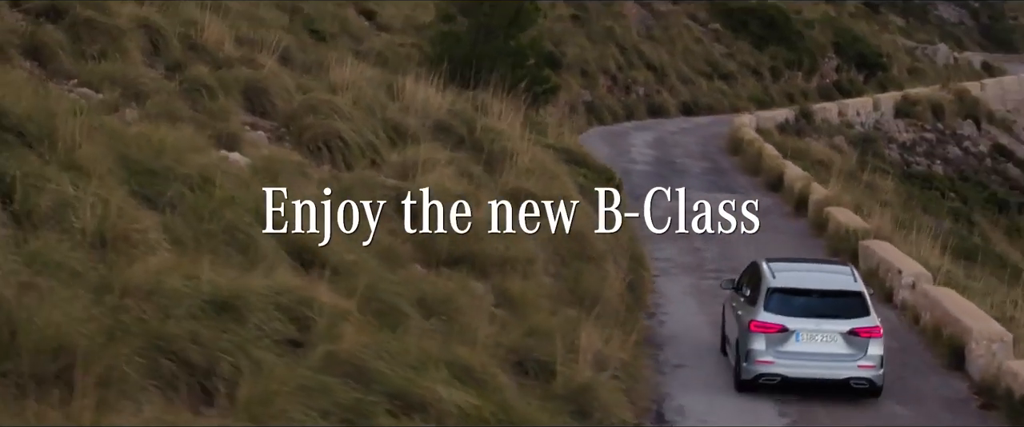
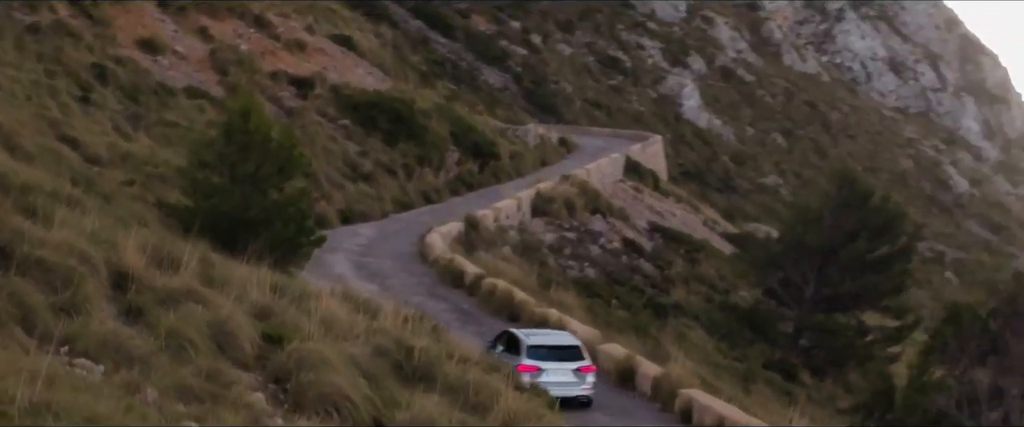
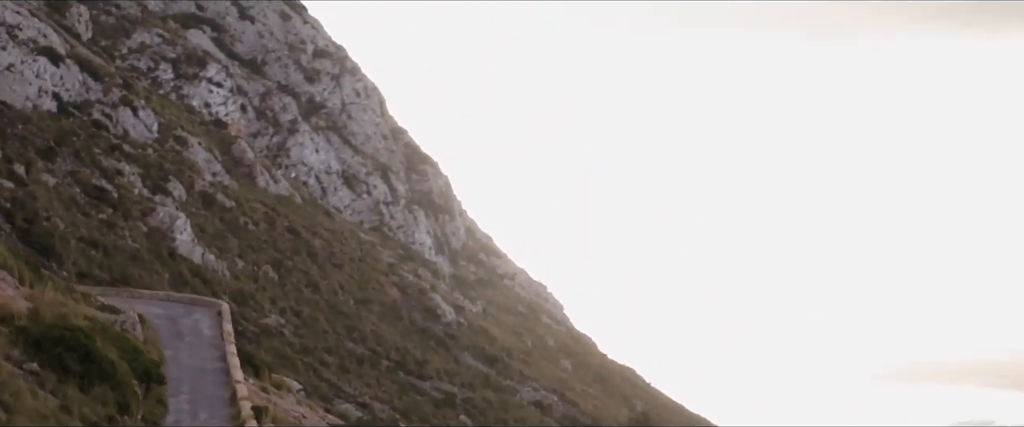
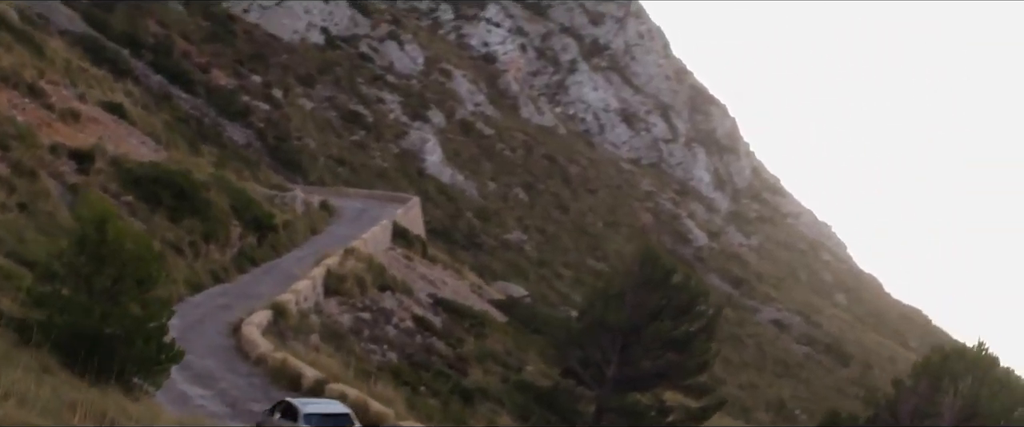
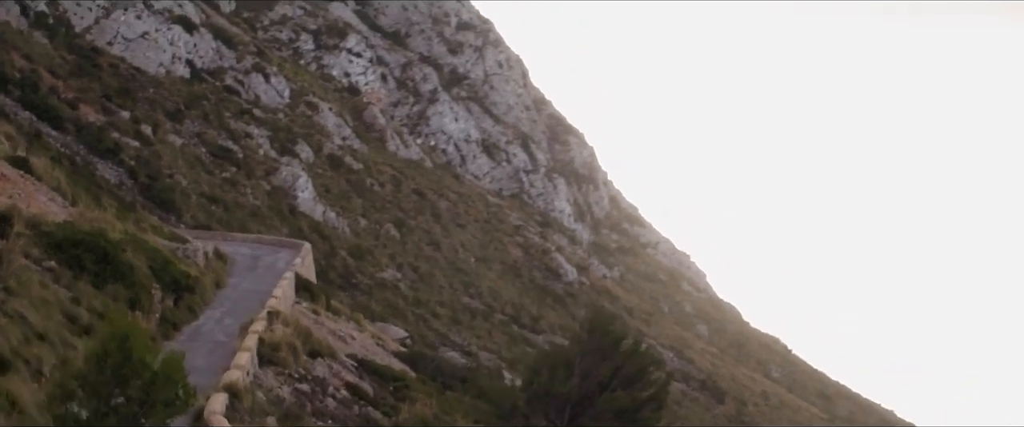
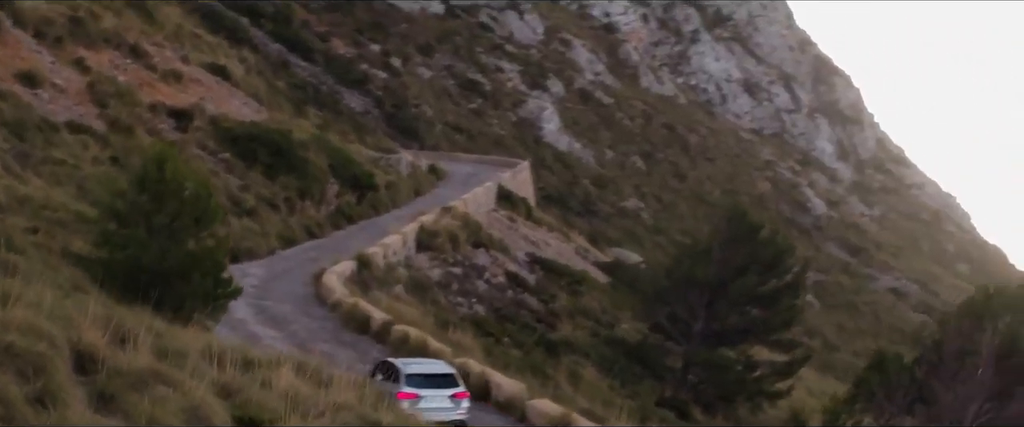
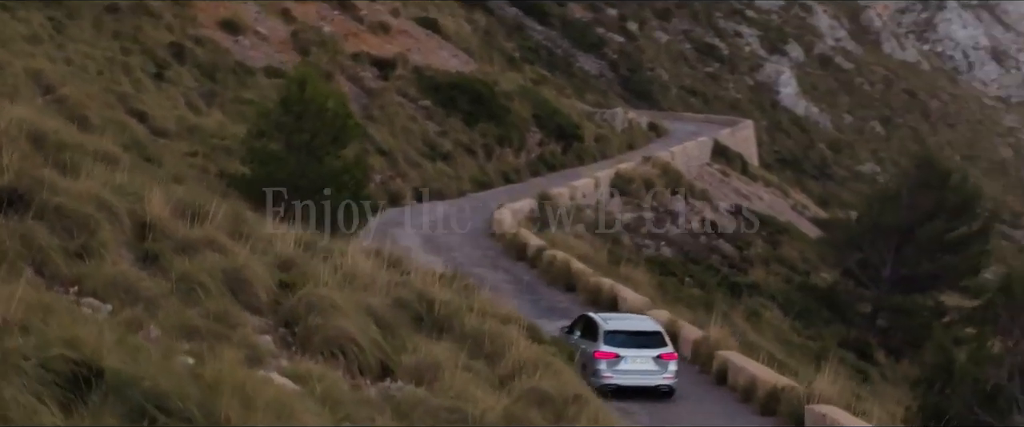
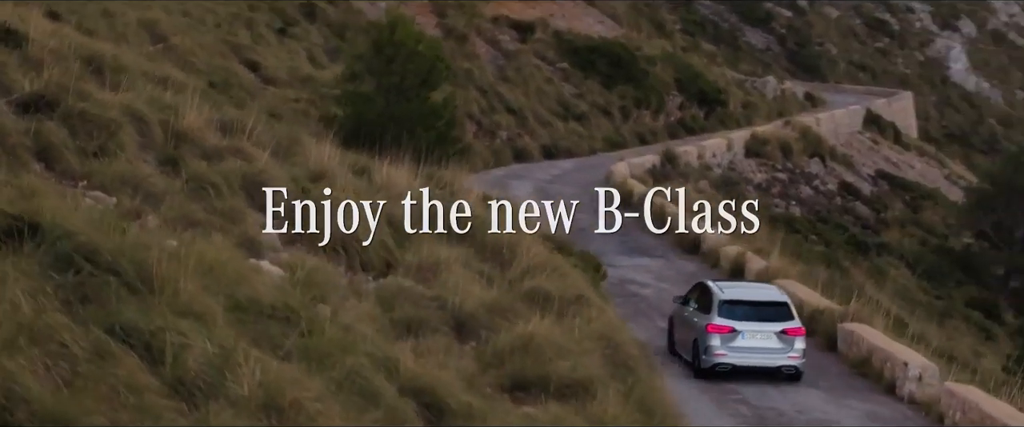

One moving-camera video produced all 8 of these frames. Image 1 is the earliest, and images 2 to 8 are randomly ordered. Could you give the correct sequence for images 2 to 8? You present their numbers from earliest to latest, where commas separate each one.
8, 7, 2, 6, 4, 5, 3
